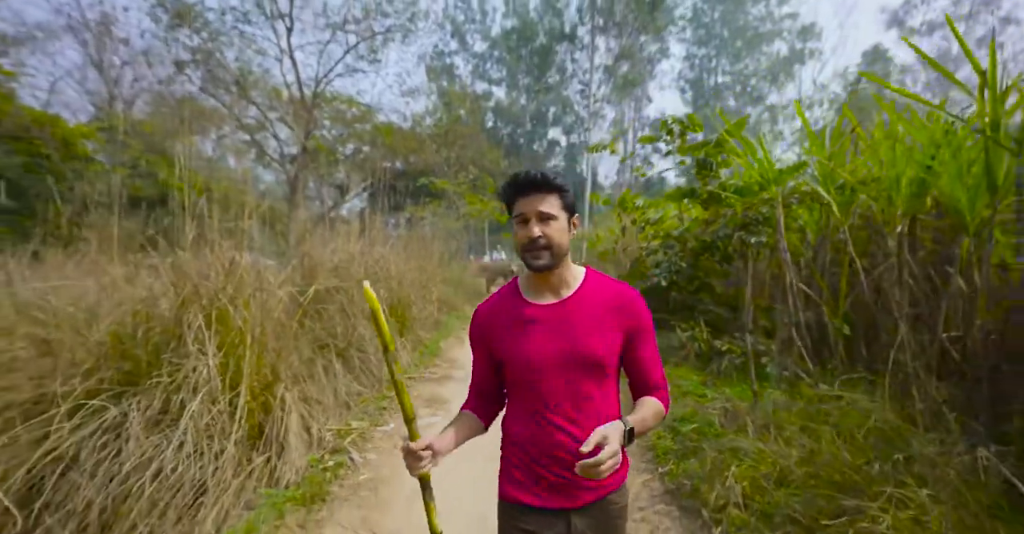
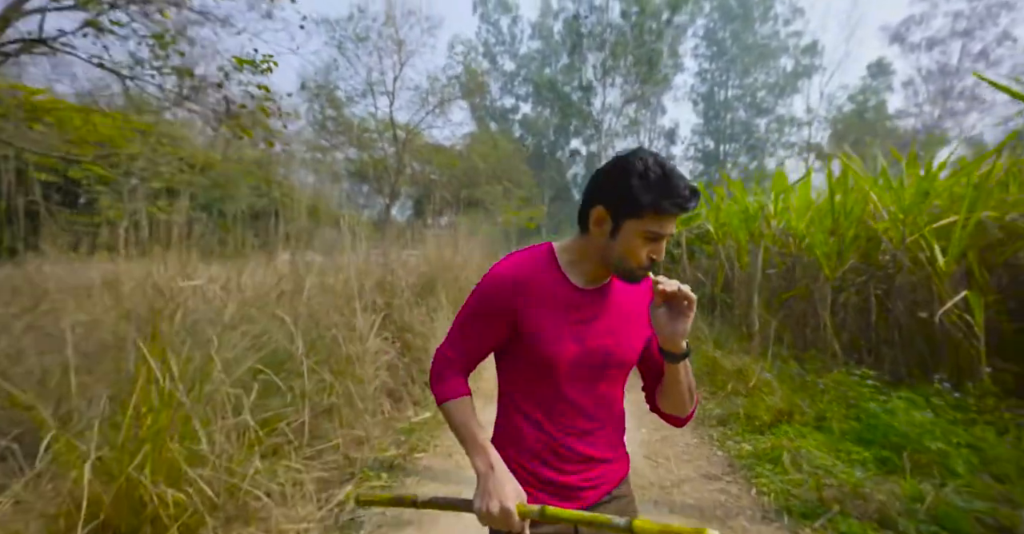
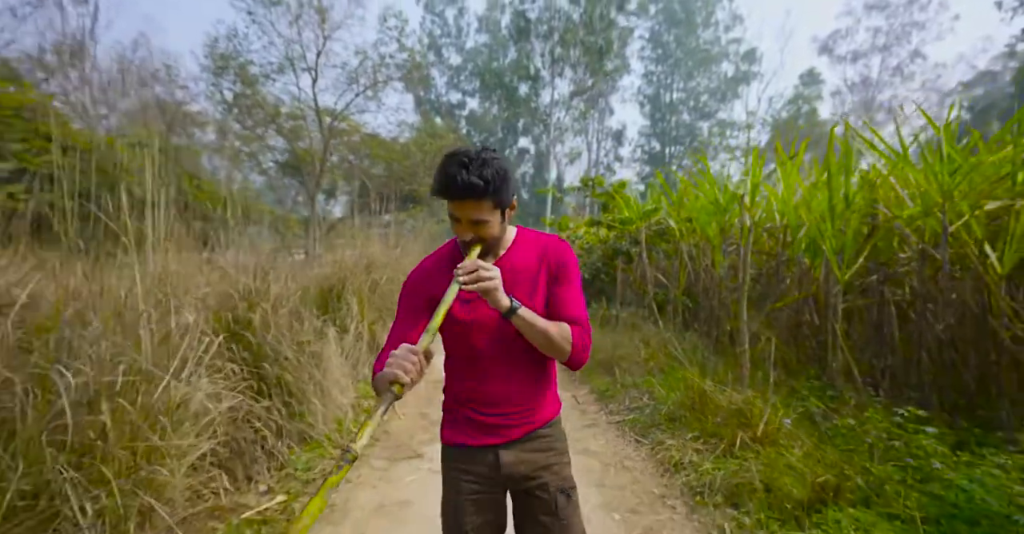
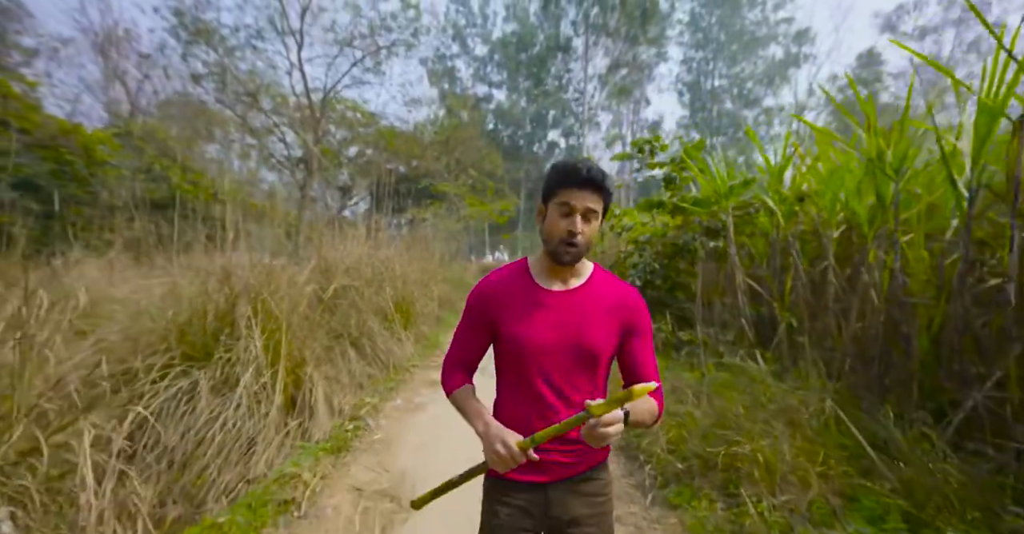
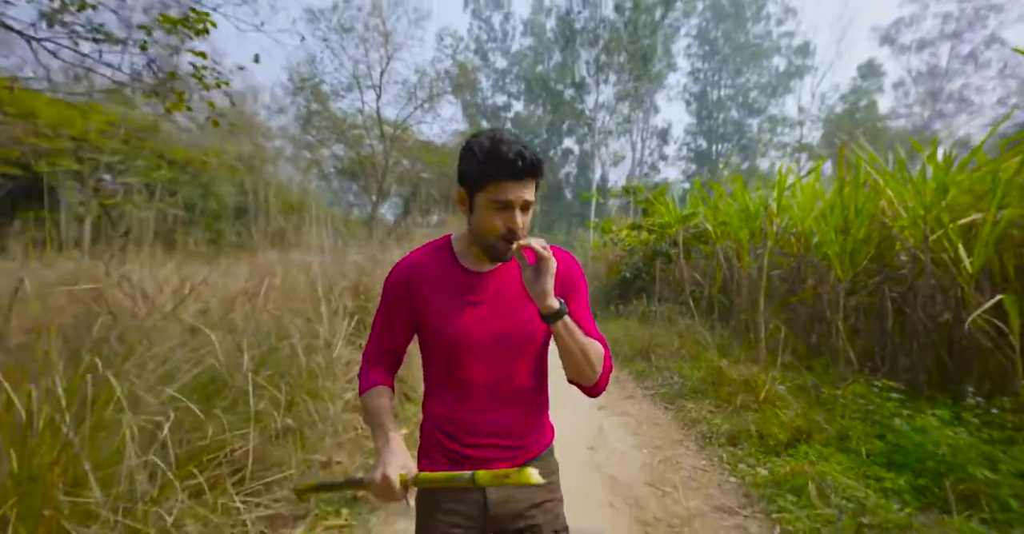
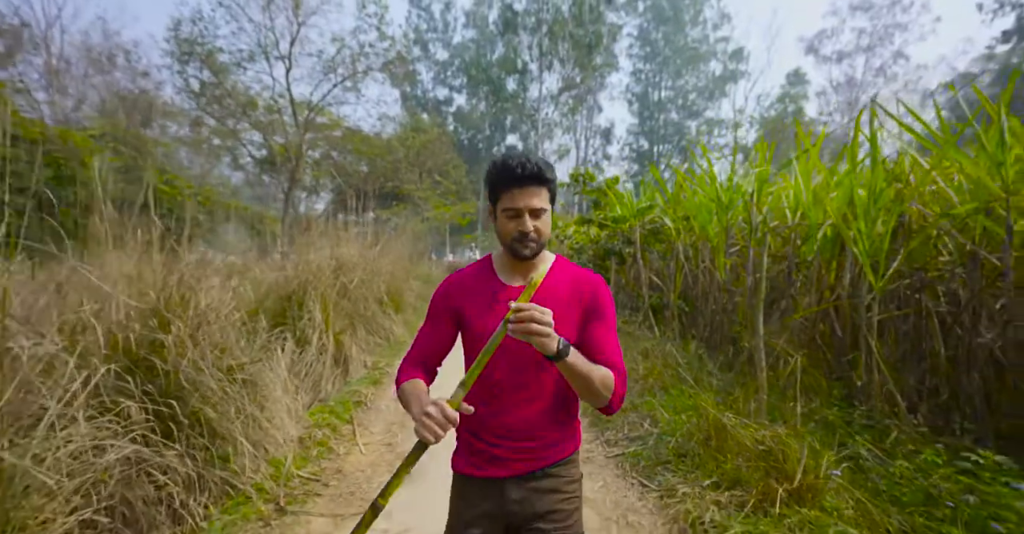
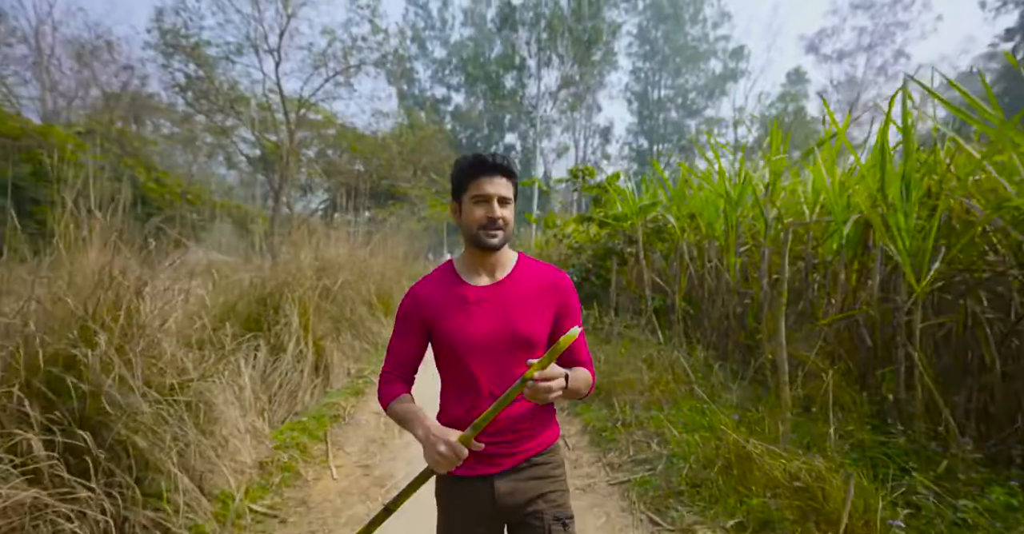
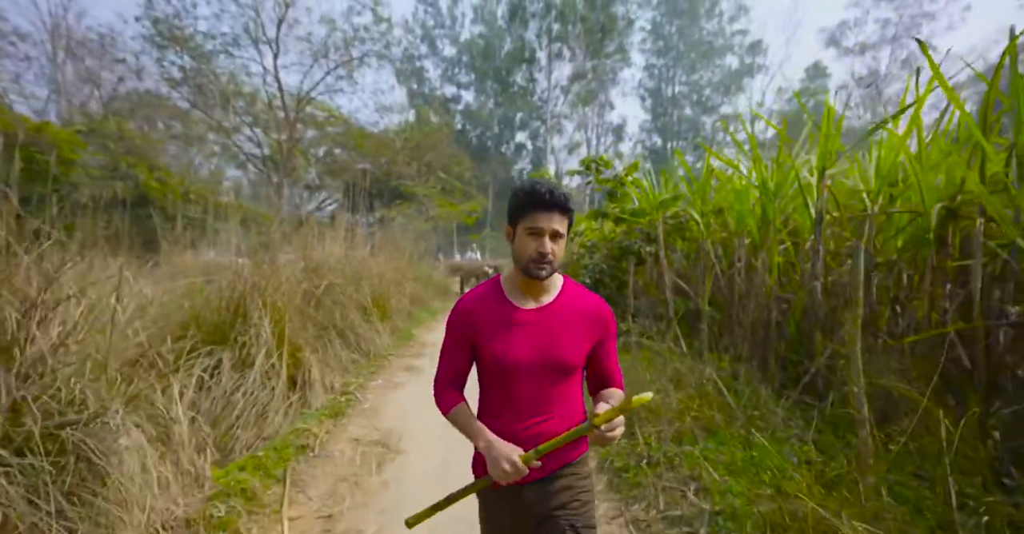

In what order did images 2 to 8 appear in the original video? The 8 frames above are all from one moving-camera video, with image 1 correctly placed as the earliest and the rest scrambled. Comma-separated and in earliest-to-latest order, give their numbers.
4, 8, 7, 6, 3, 5, 2
